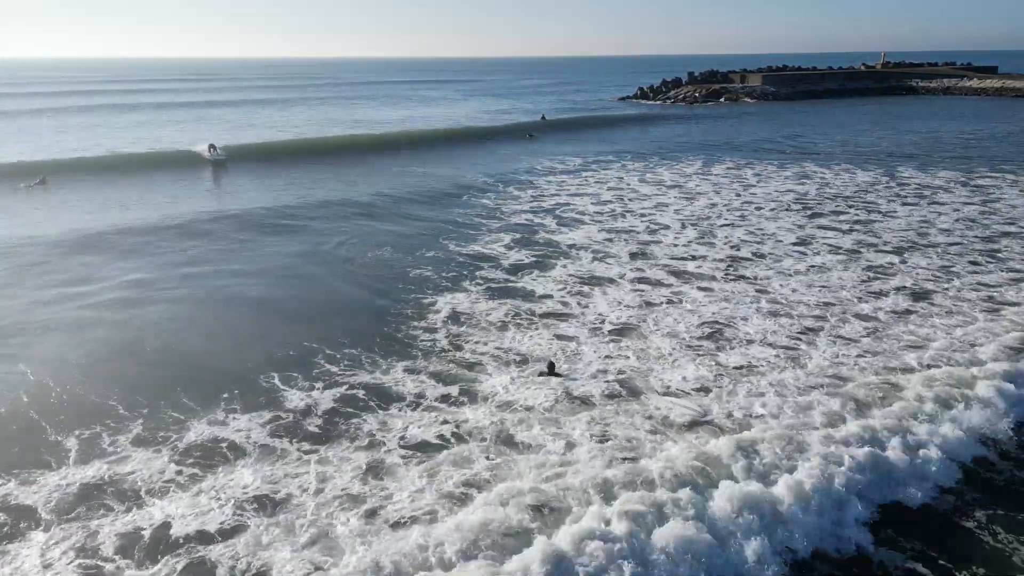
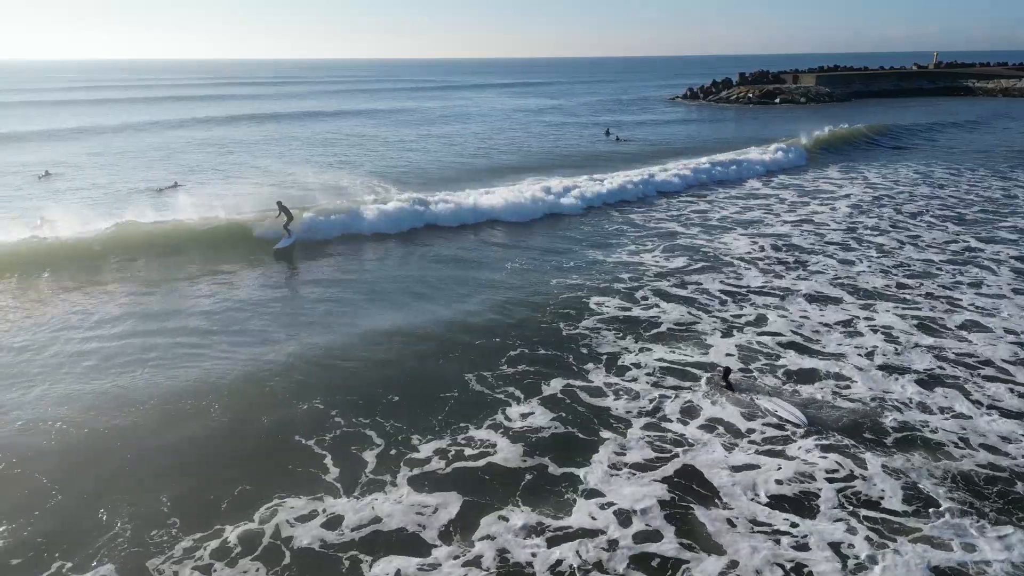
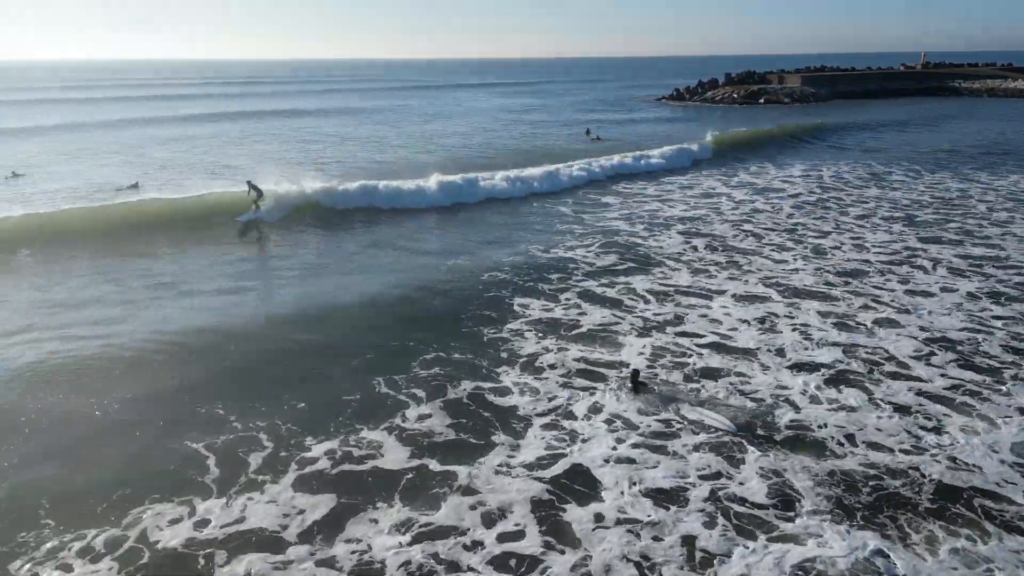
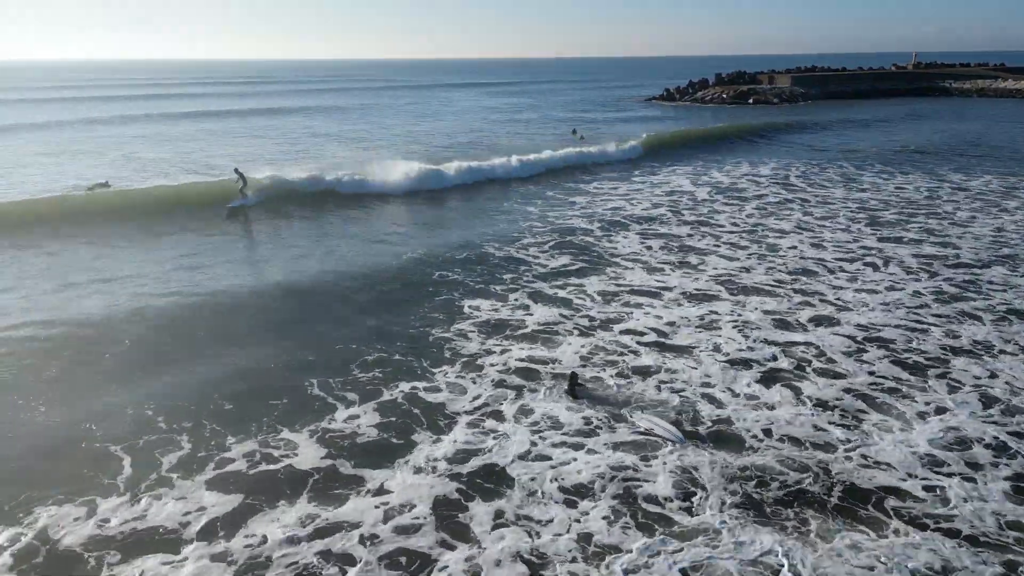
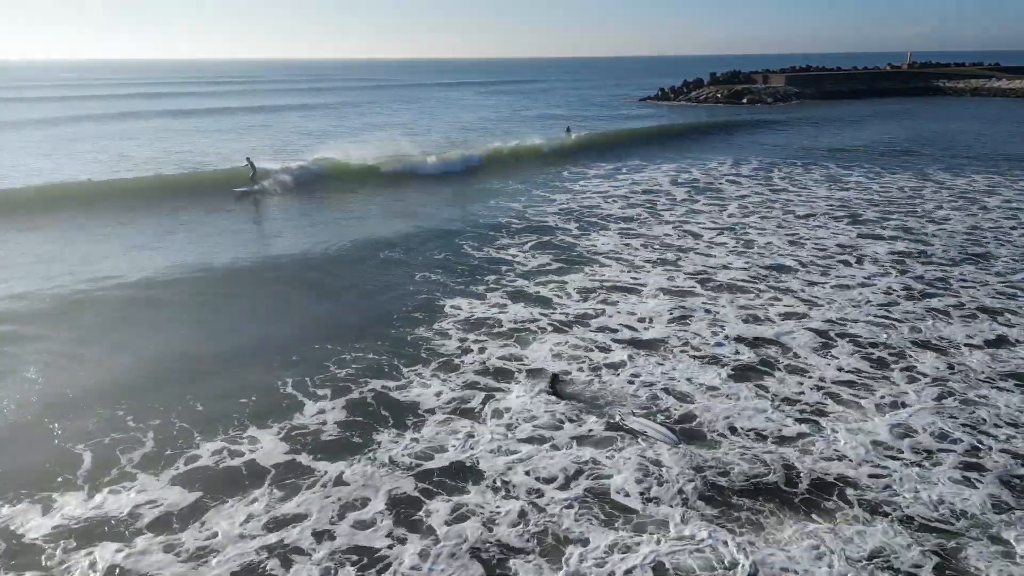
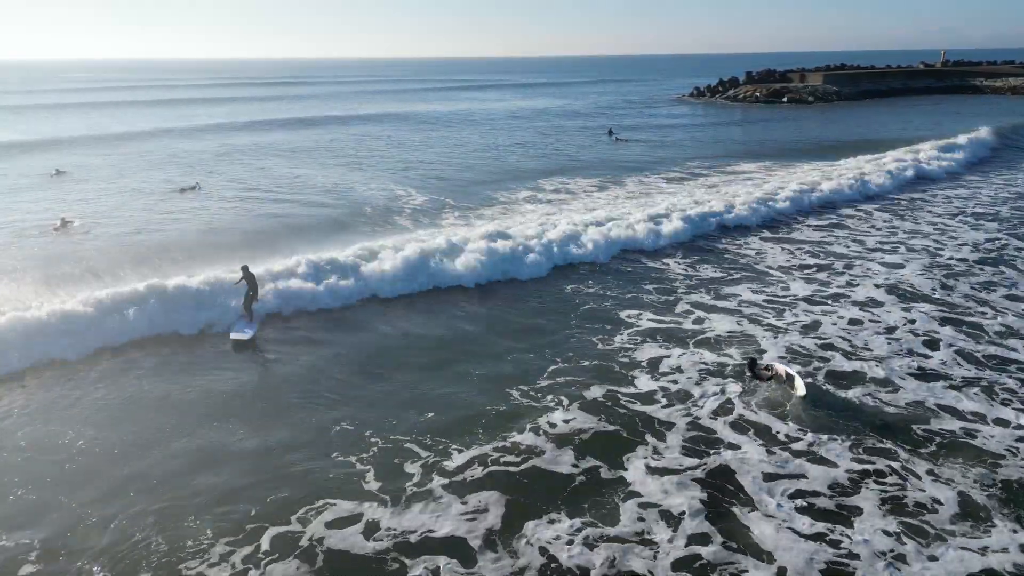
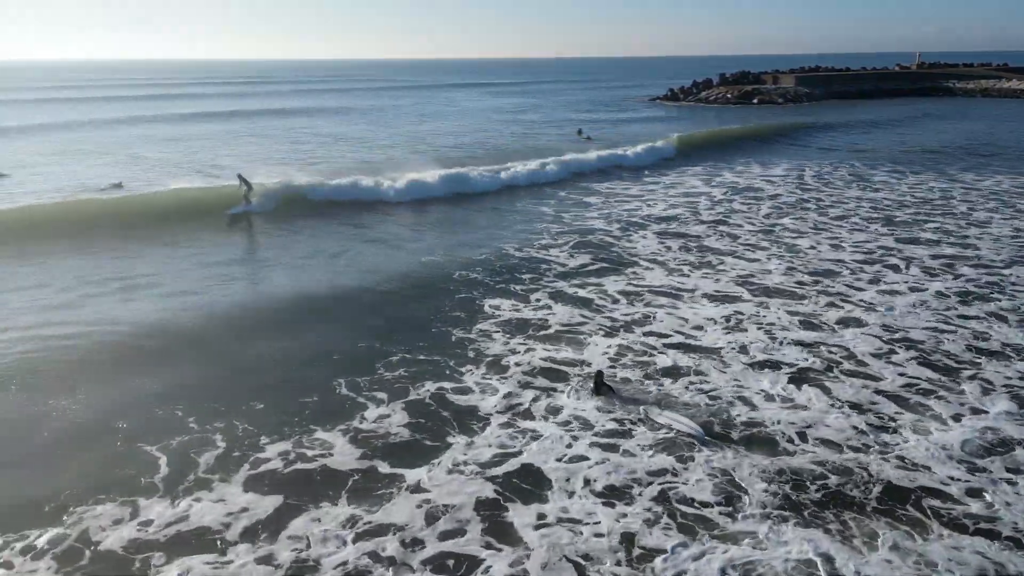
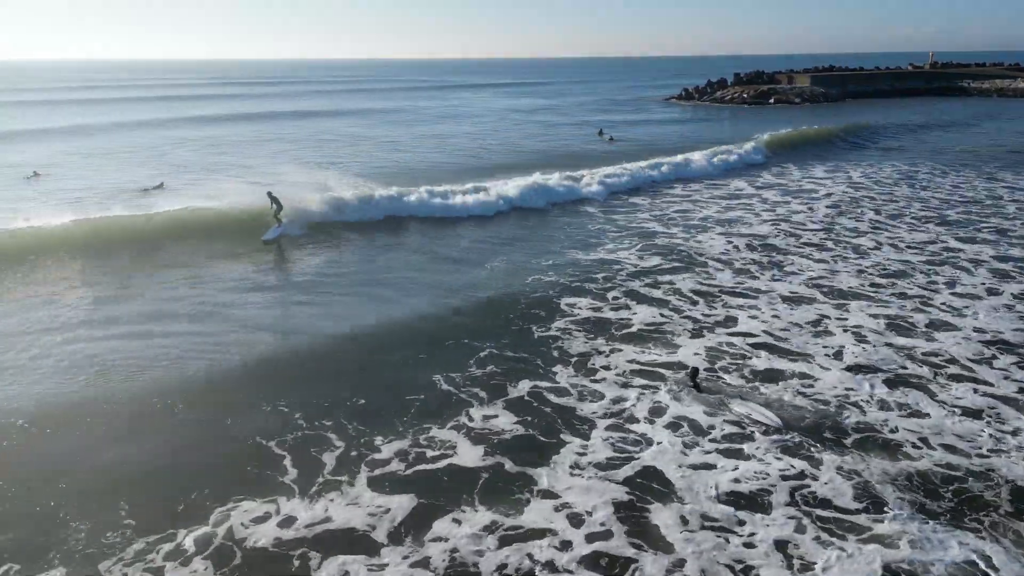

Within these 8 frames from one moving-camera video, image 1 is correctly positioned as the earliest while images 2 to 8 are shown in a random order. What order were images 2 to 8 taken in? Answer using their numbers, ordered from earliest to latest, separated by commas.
5, 4, 7, 3, 8, 2, 6
